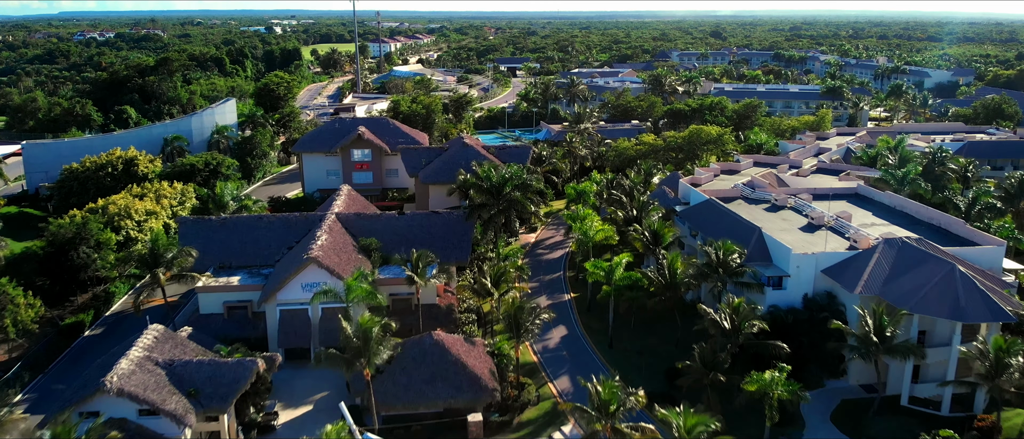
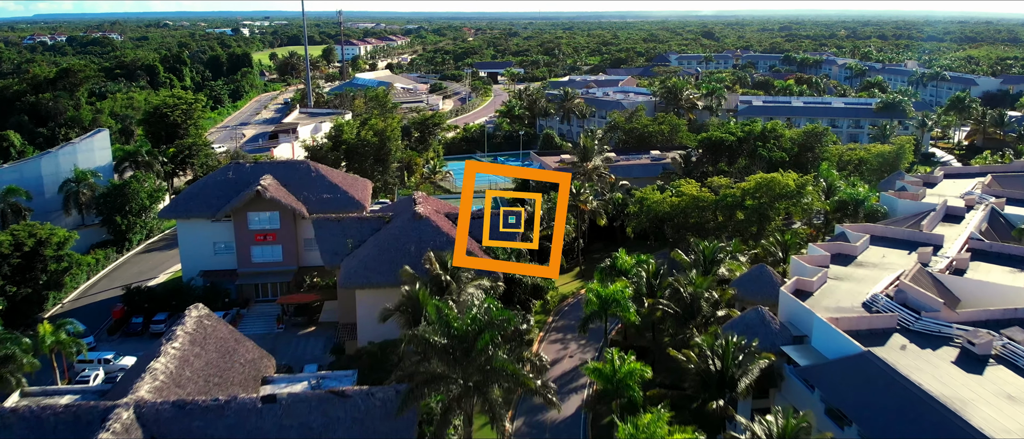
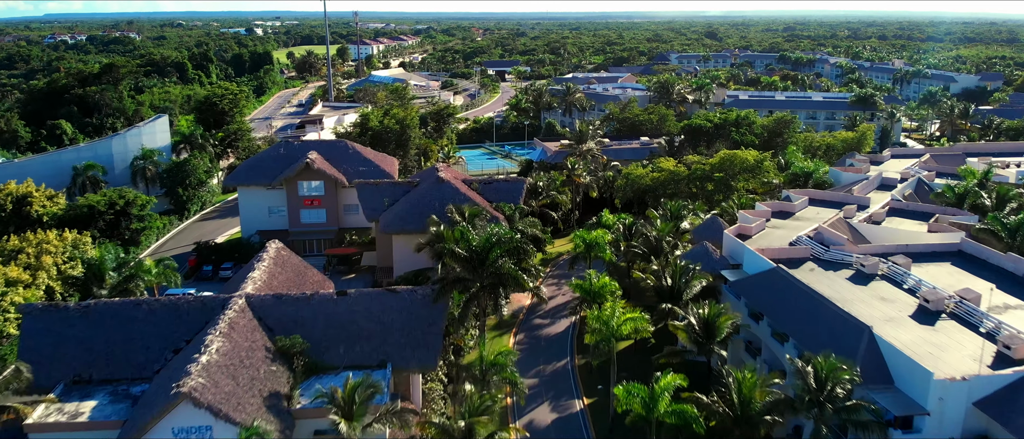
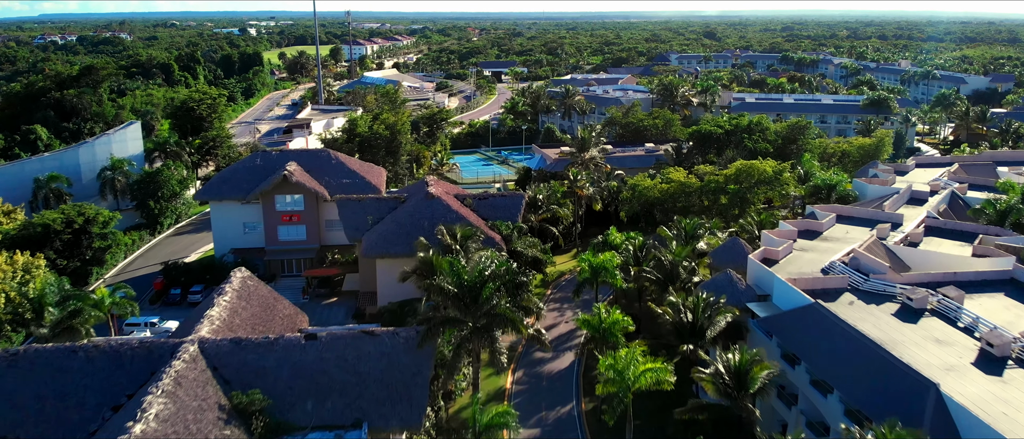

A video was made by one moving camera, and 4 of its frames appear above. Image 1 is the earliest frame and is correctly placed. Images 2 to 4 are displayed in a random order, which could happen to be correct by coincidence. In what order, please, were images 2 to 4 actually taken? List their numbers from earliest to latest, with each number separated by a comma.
3, 4, 2
